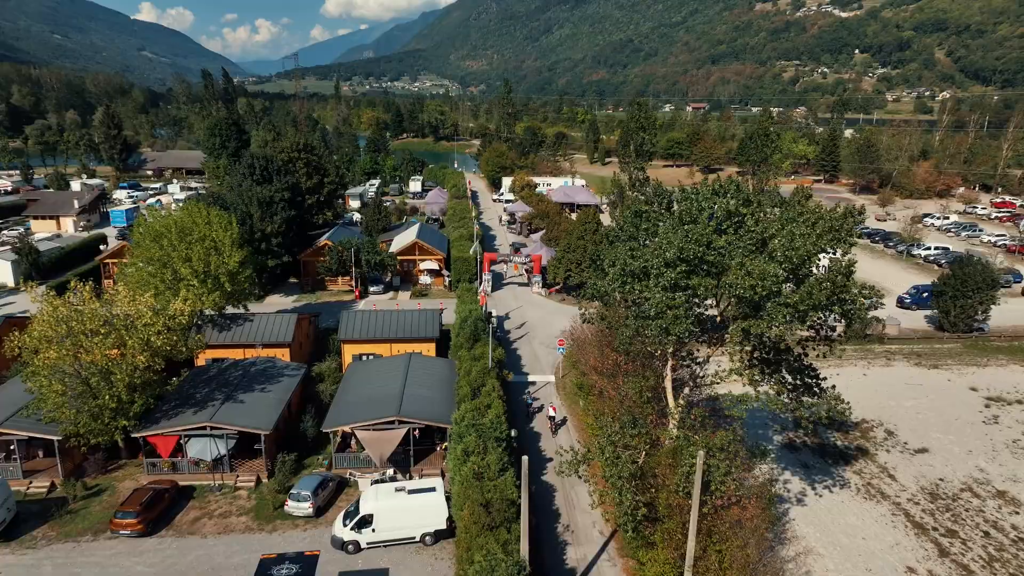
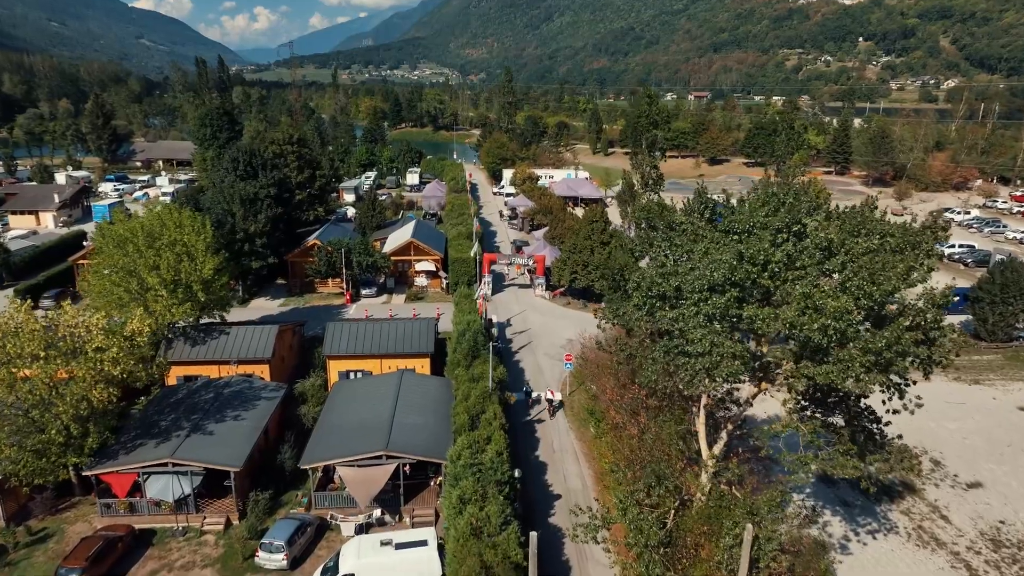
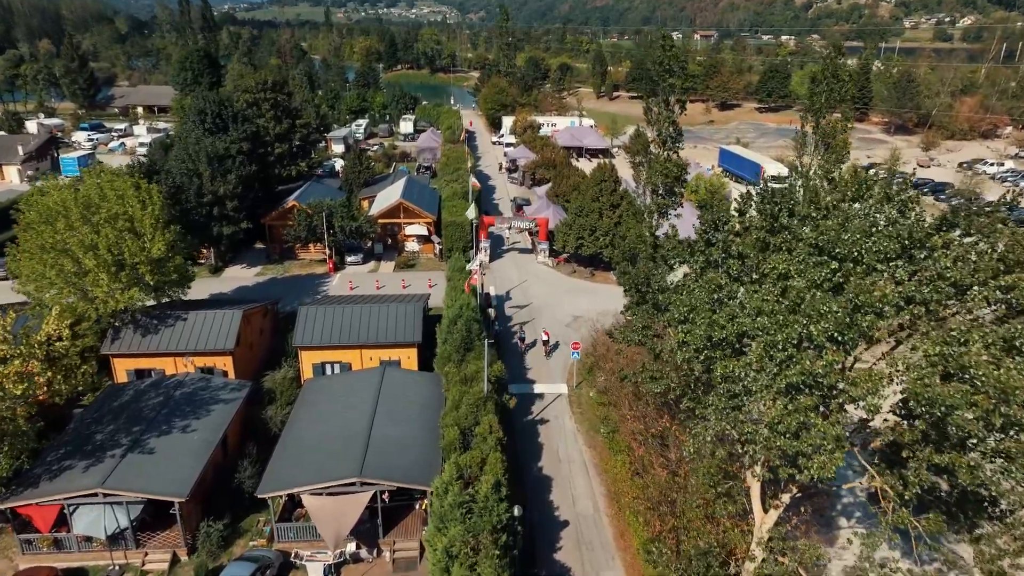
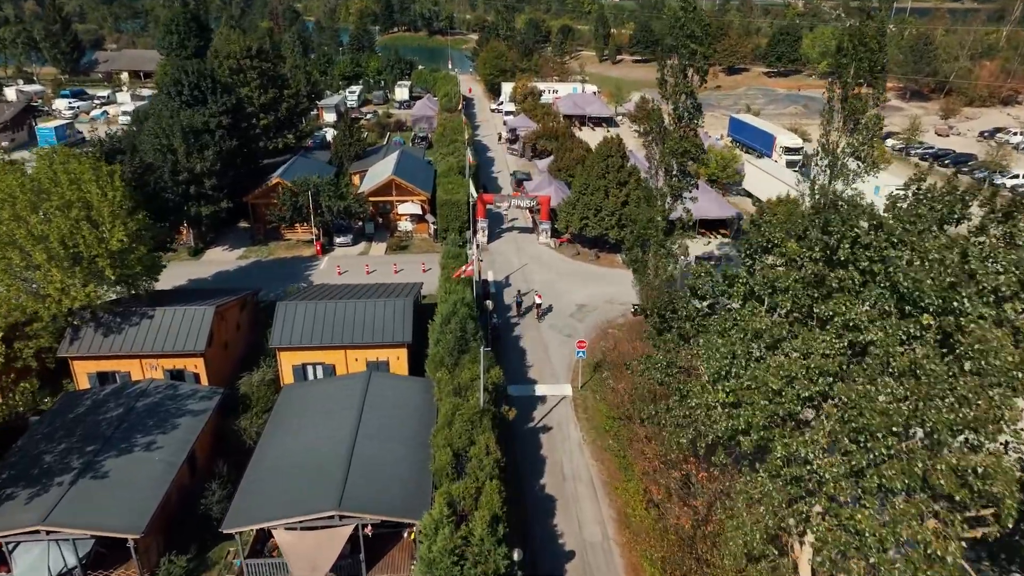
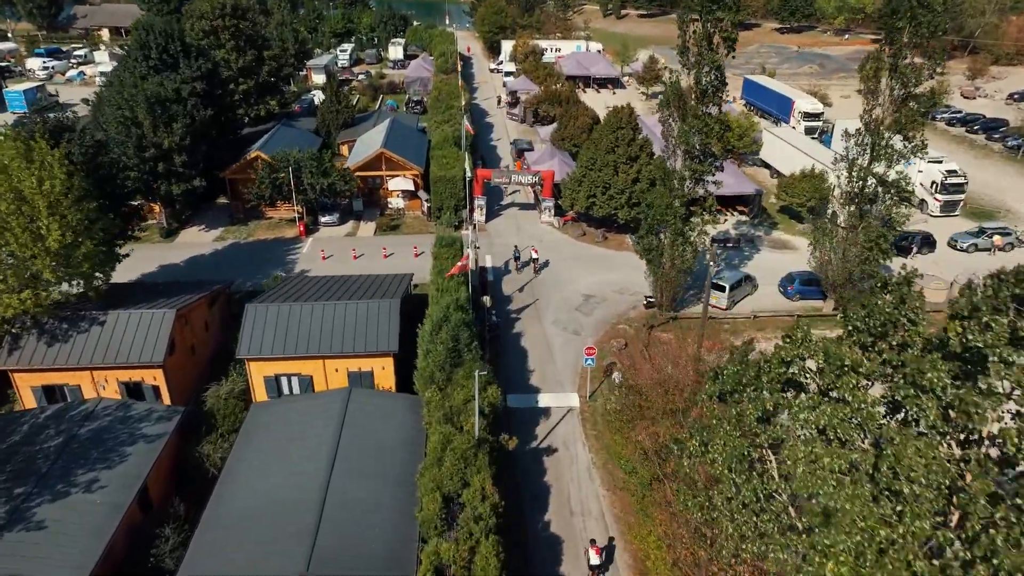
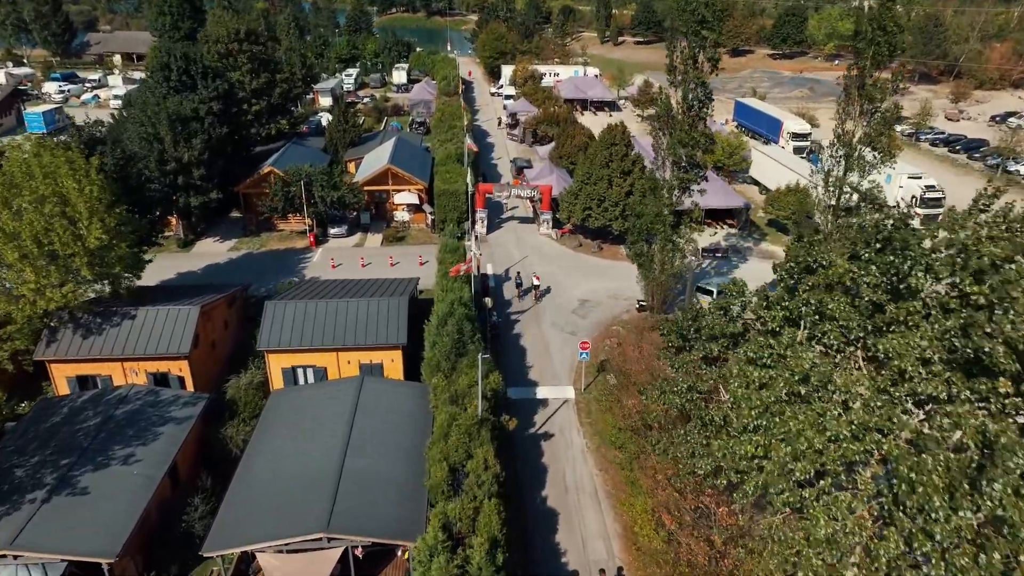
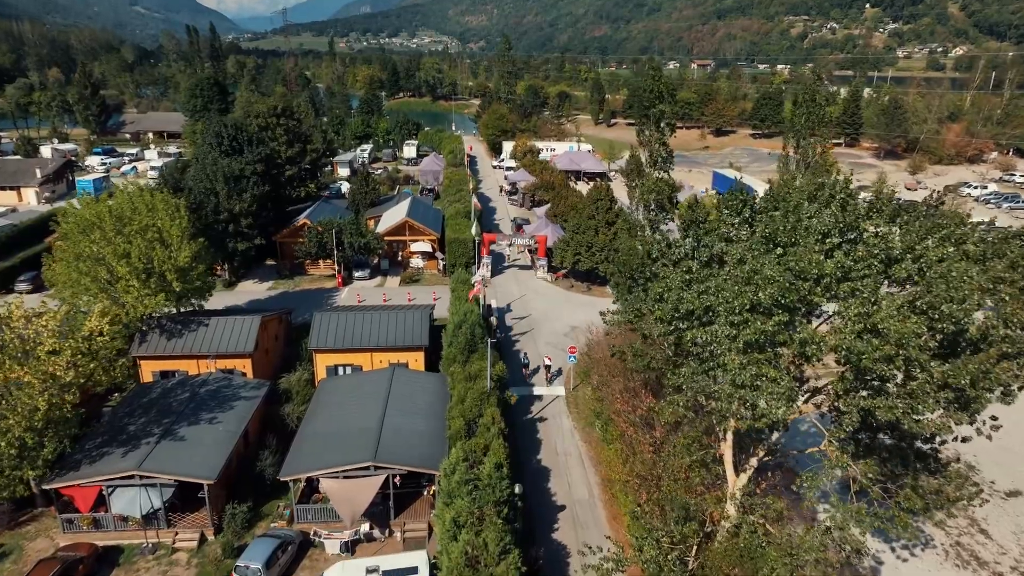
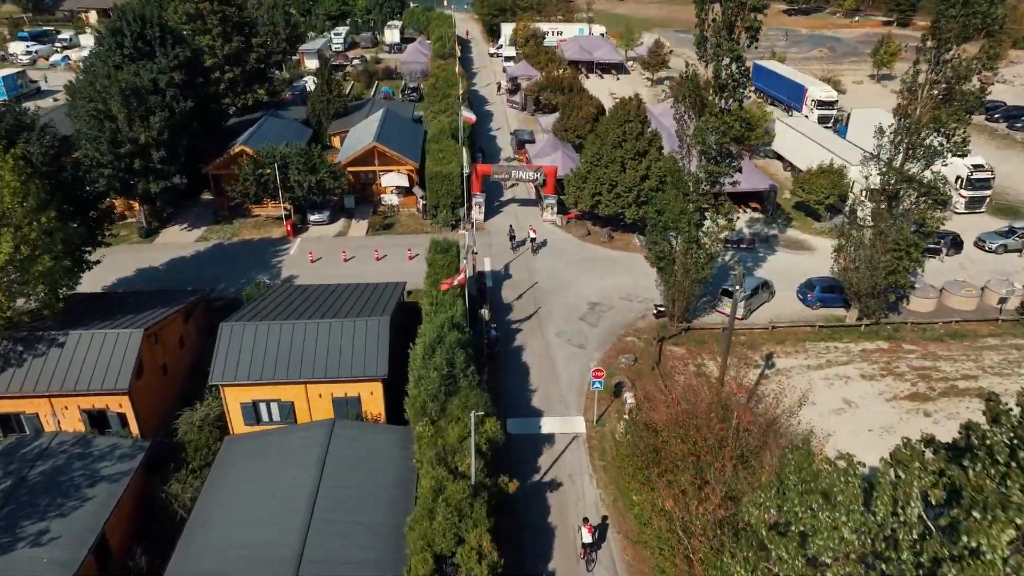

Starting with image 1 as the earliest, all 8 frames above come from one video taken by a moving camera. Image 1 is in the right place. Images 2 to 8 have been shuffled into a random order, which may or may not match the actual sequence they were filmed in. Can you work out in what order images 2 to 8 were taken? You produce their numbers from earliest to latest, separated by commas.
2, 7, 3, 4, 6, 5, 8
